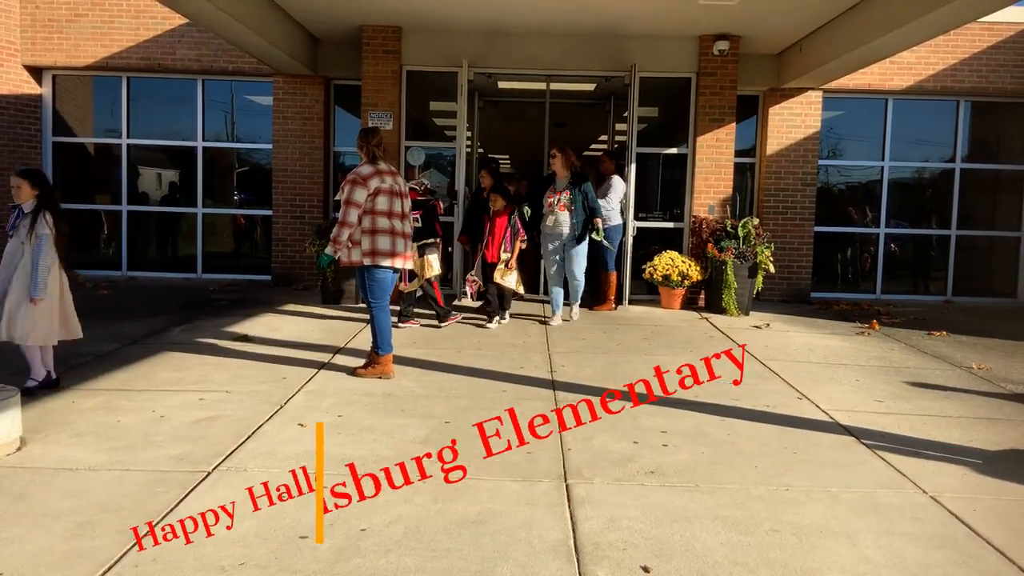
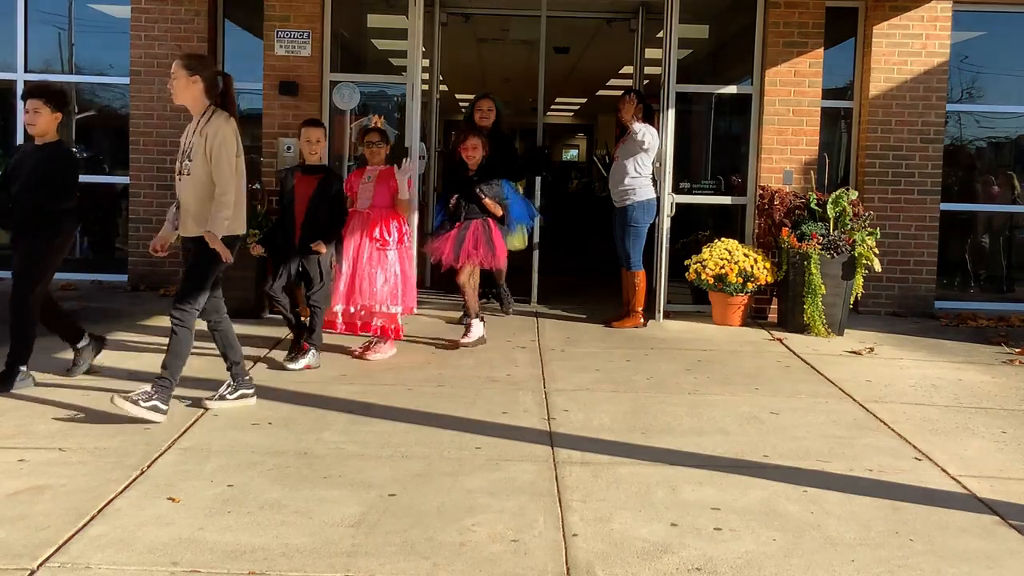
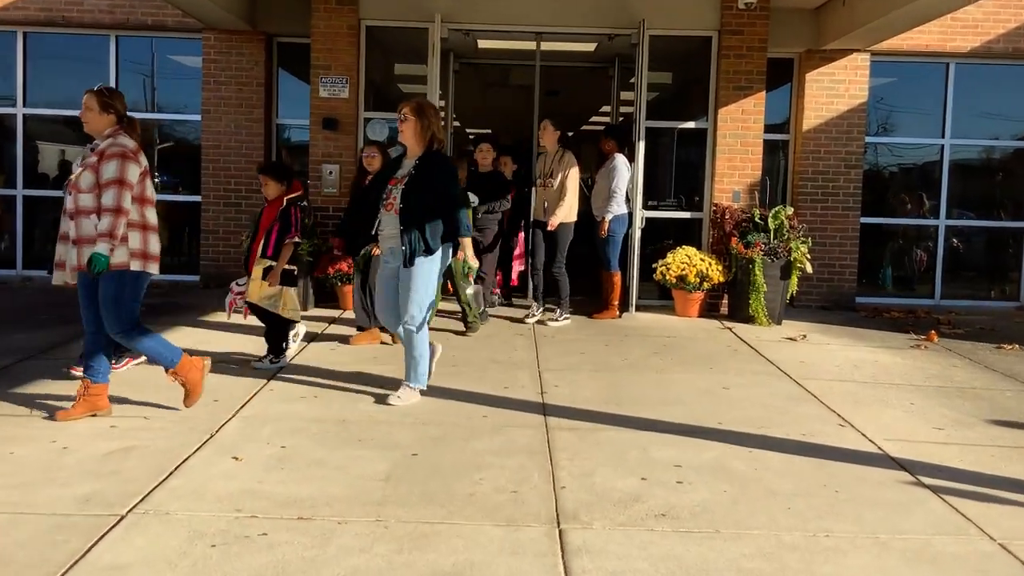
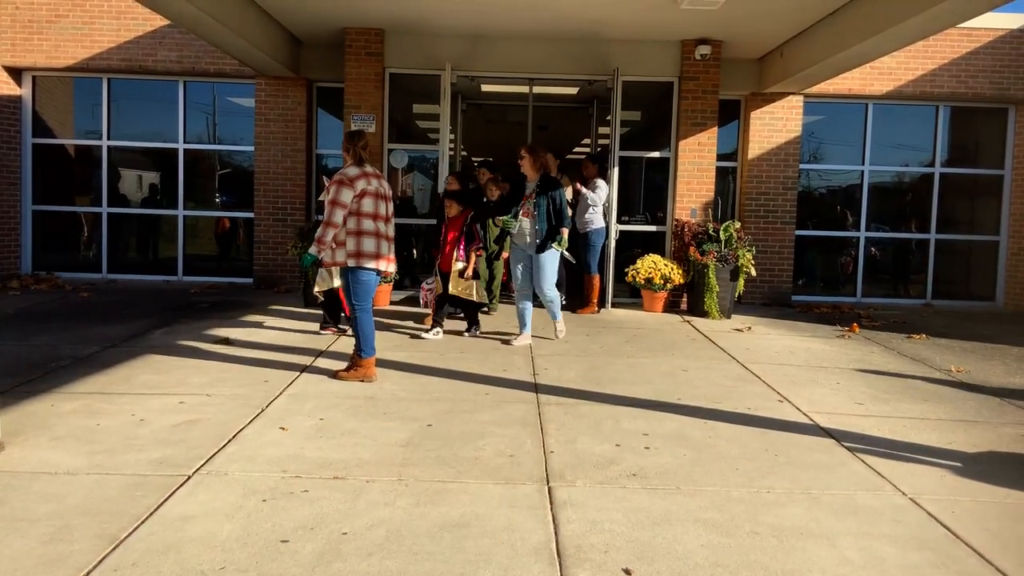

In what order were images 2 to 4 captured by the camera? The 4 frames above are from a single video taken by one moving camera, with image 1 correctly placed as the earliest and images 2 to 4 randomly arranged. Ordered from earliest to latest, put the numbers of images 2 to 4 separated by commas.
4, 3, 2
